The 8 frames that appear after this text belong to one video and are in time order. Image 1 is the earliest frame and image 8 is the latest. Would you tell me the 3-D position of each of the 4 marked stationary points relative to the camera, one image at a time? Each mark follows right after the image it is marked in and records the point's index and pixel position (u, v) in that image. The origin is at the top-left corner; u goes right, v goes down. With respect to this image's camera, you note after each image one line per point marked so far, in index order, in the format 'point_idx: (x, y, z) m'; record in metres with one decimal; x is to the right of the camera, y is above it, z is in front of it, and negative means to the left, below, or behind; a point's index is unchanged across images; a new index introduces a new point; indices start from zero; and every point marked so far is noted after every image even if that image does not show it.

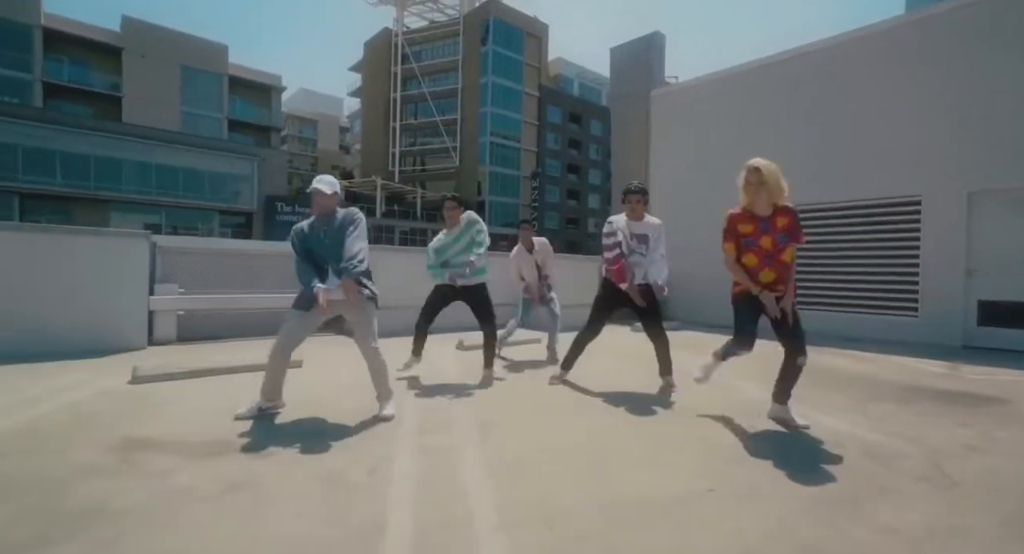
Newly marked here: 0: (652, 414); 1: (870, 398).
0: (+1.0, -1.0, +3.5) m
1: (+2.9, -1.0, +4.0) m
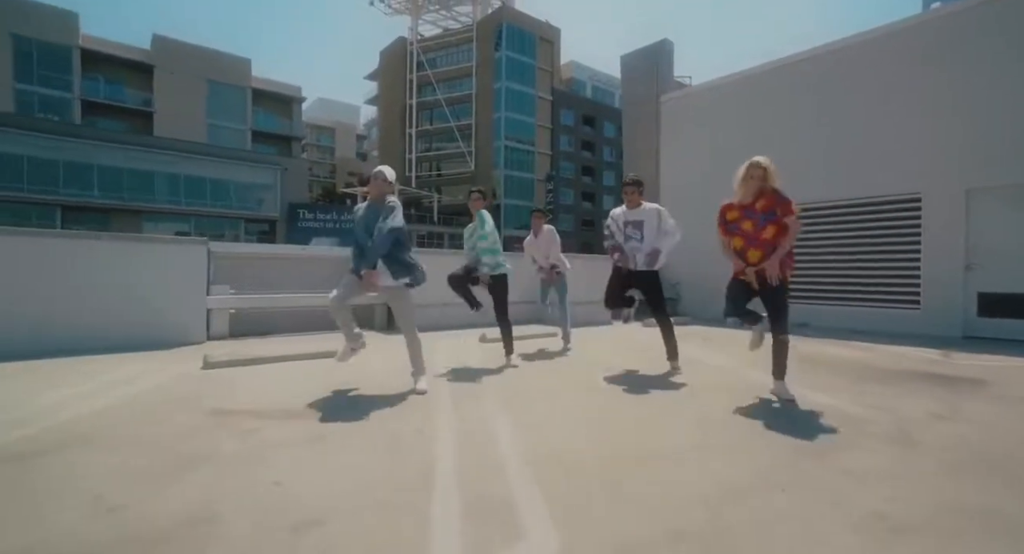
0: (+1.2, -1.0, +4.0) m
1: (+3.1, -1.0, +4.4) m
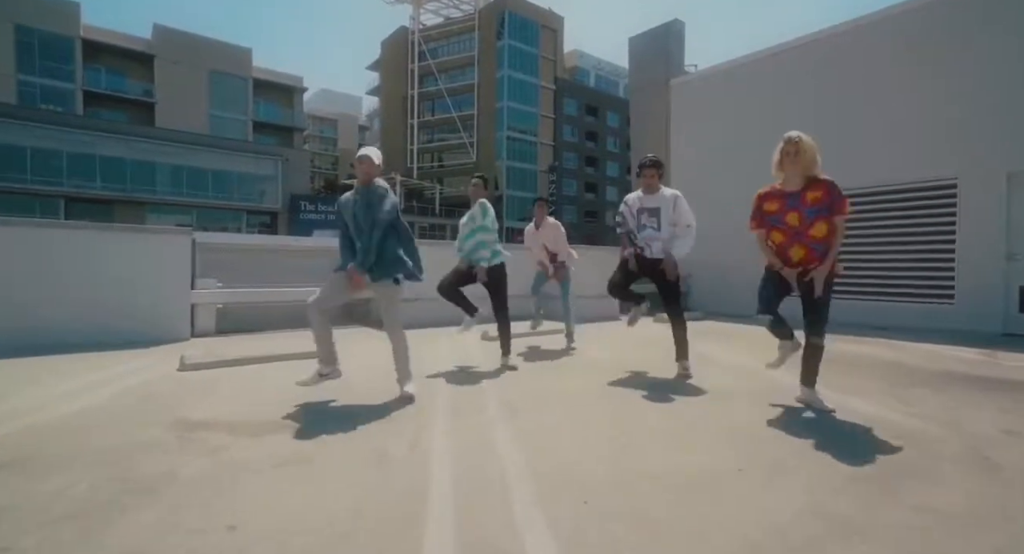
0: (+1.2, -0.9, +3.5) m
1: (+3.2, -0.9, +3.9) m
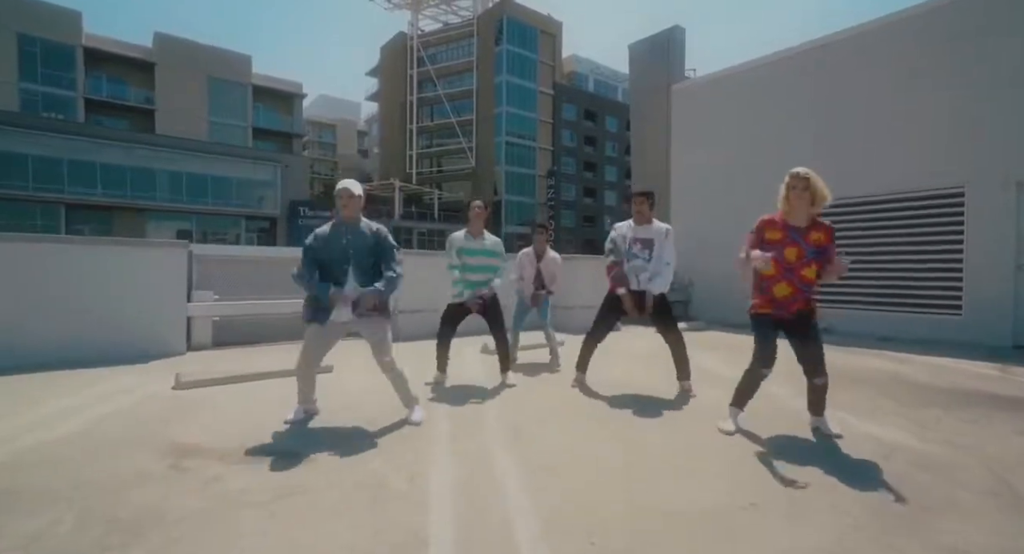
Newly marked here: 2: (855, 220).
0: (+1.2, -1.0, +3.4) m
1: (+3.2, -1.0, +3.8) m
2: (+5.7, +1.0, +8.0) m
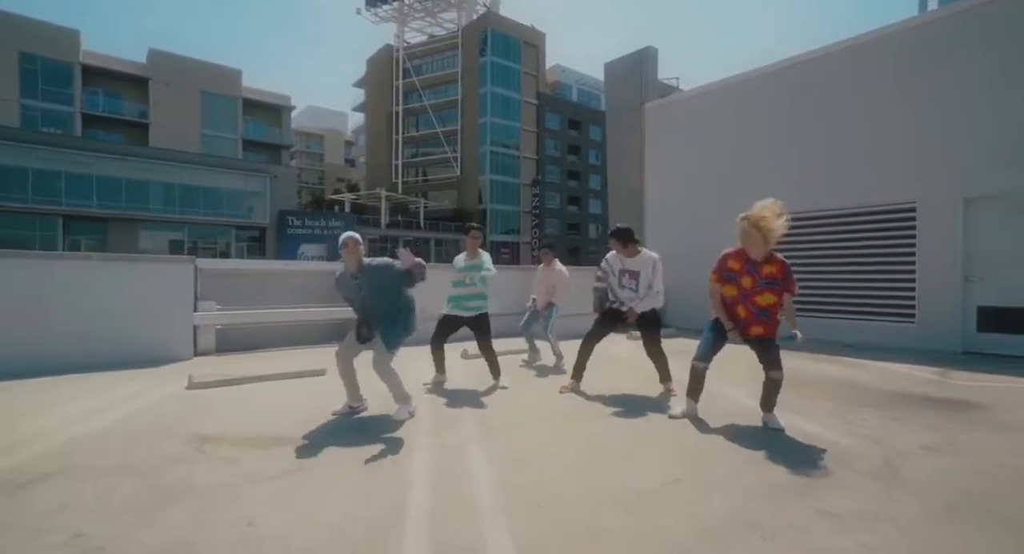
0: (+1.1, -1.1, +3.9) m
1: (+3.0, -1.1, +4.3) m
2: (+5.5, +0.8, +8.5) m
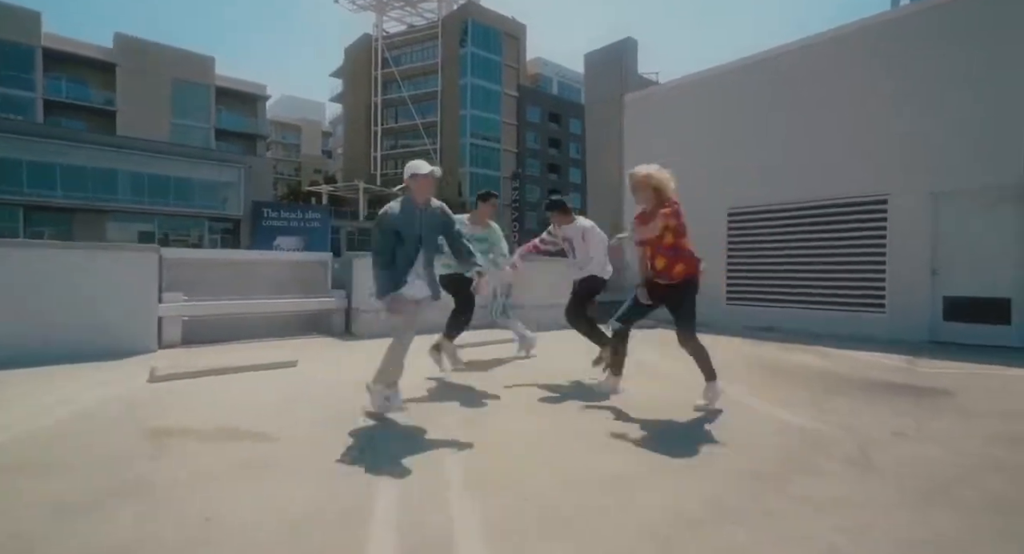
0: (+0.9, -1.0, +3.9) m
1: (+2.8, -1.0, +4.3) m
2: (+5.1, +0.9, +8.6) m
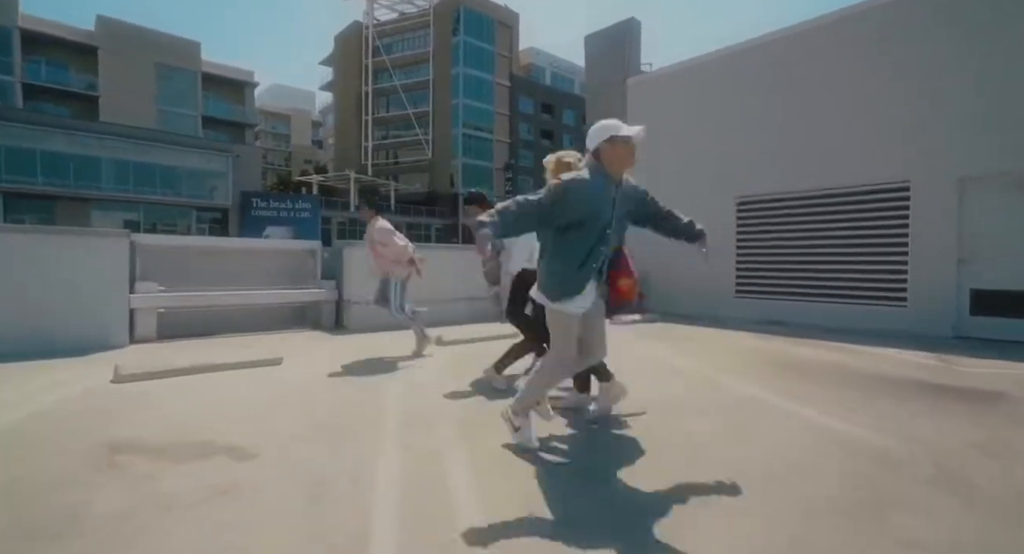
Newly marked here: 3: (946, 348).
0: (+1.0, -0.9, +3.4) m
1: (+2.9, -0.9, +4.0) m
2: (+5.1, +1.0, +8.2) m
3: (+5.5, -0.9, +6.0) m
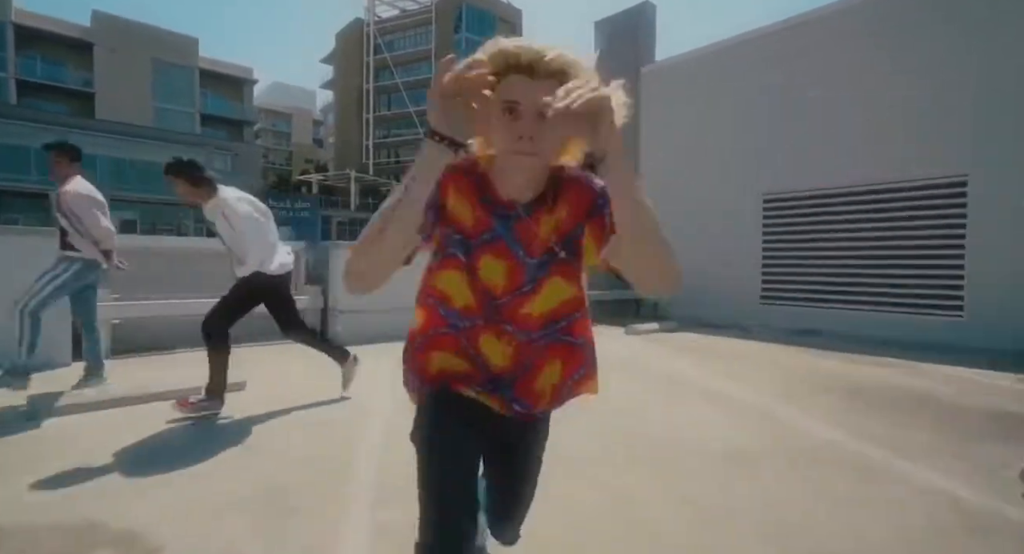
0: (+1.1, -1.0, +2.7) m
1: (+3.0, -1.0, +3.2) m
2: (+5.2, +1.0, +7.5) m
3: (+5.5, -1.0, +5.3) m
